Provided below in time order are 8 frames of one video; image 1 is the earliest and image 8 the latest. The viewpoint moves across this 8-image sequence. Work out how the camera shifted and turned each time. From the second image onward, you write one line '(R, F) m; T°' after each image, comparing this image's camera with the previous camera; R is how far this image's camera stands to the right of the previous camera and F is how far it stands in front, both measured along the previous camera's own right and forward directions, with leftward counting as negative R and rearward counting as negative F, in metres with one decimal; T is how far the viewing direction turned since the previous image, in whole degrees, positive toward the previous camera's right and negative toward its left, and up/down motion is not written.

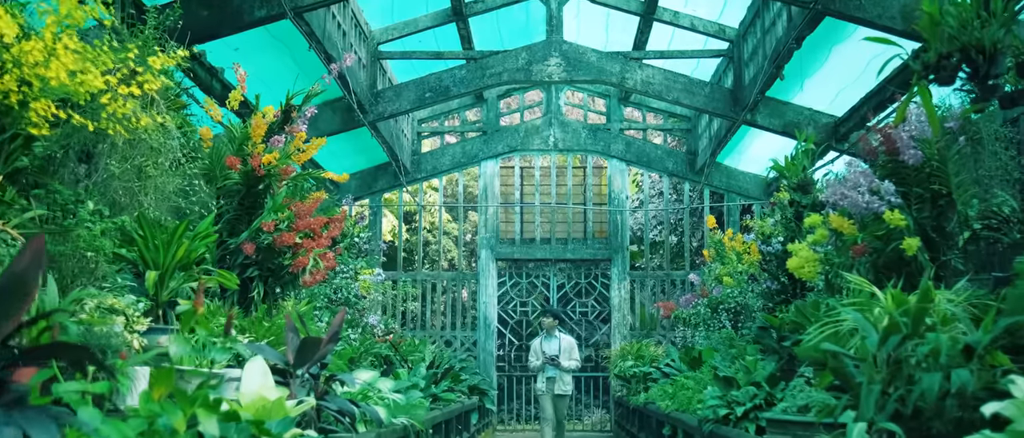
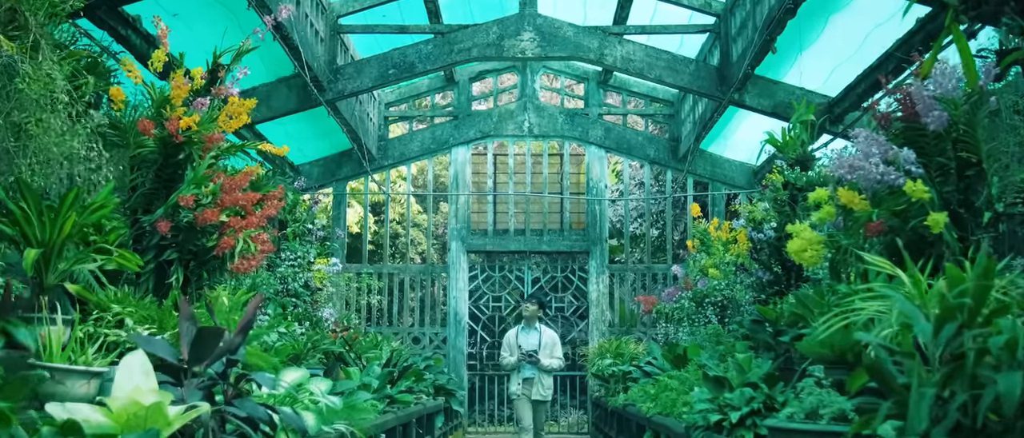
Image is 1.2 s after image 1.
(+0.1, +0.6) m; +1°
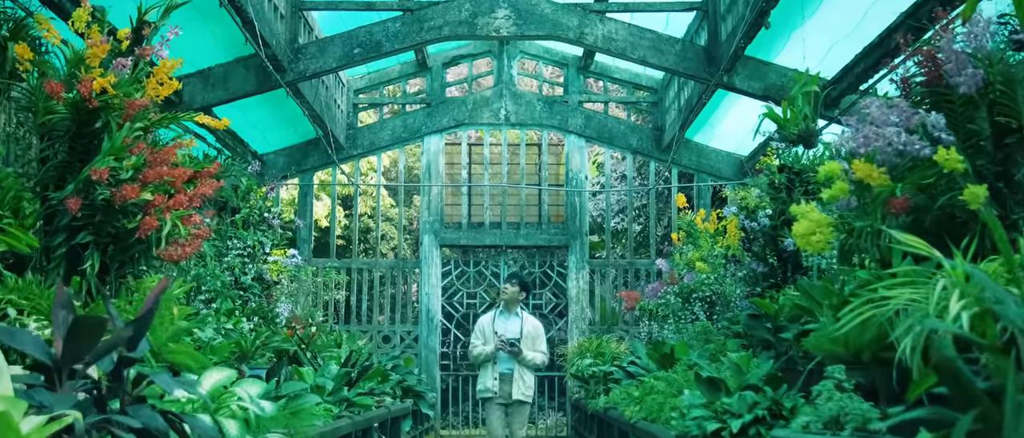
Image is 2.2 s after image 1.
(0.0, +0.5) m; +1°
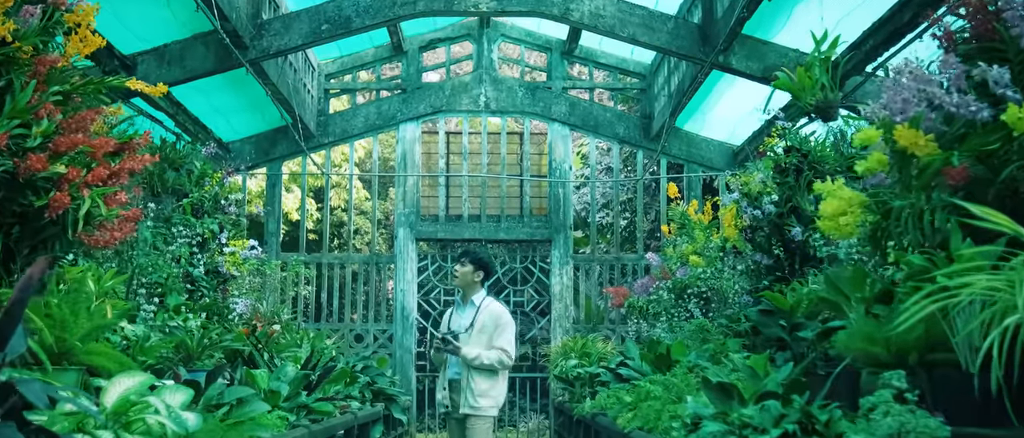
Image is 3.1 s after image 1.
(0.0, +0.5) m; +1°
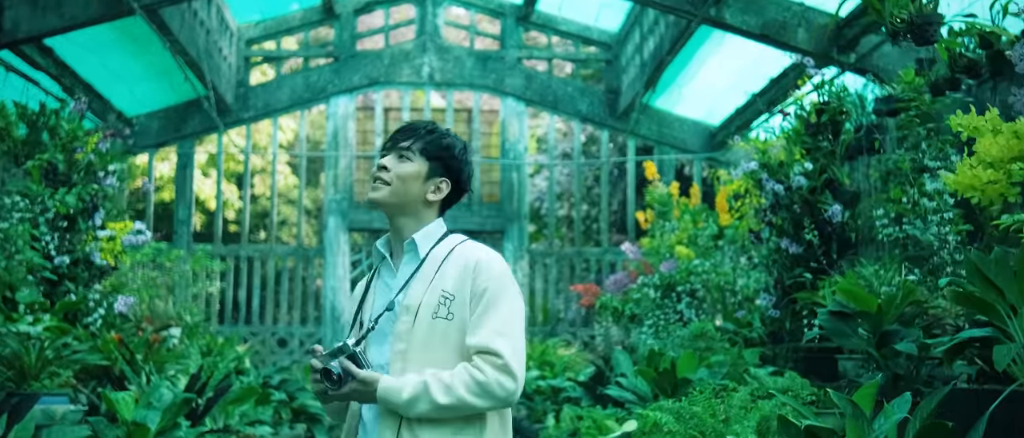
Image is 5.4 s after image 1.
(0.0, +1.1) m; +2°
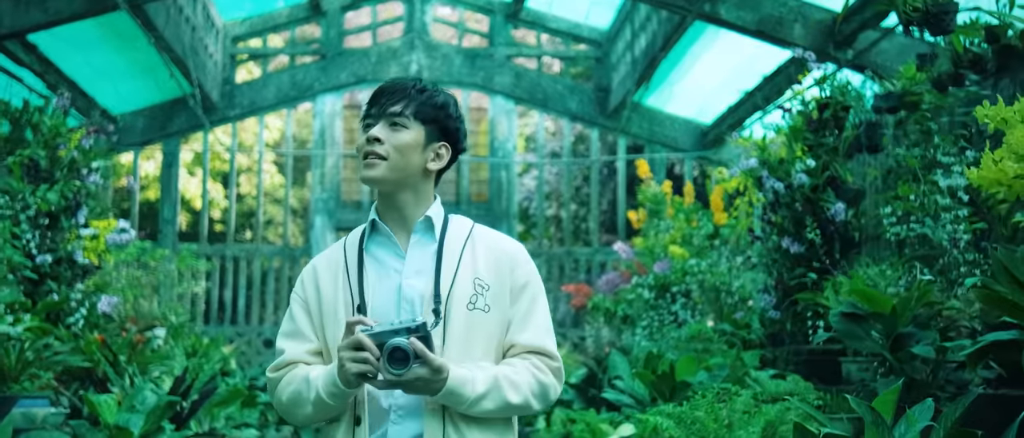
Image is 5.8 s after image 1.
(0.0, +0.1) m; +1°
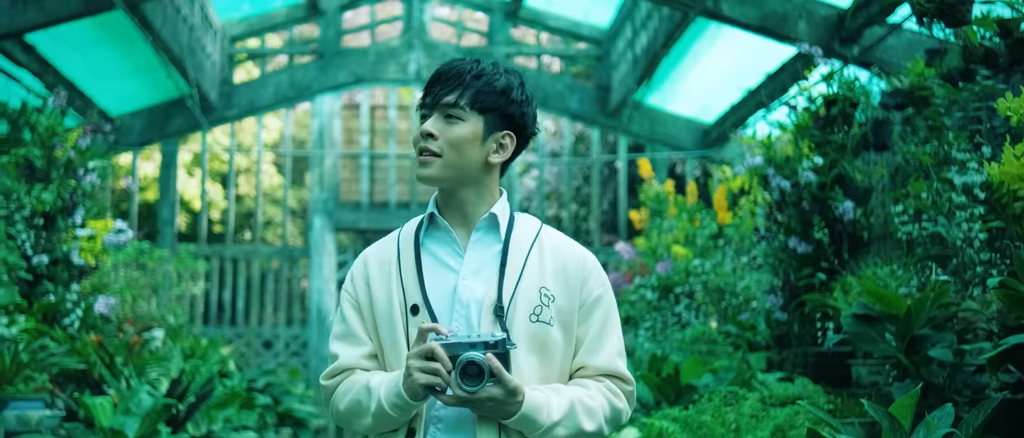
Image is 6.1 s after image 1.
(0.0, +0.1) m; 0°
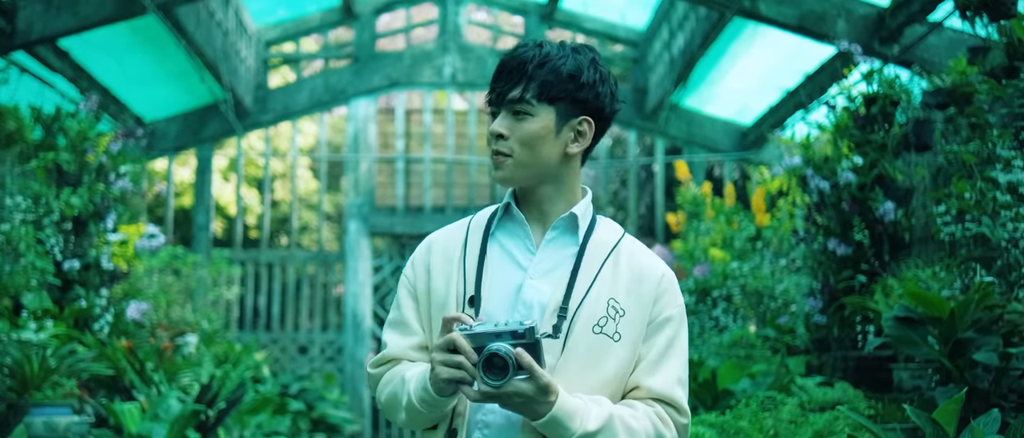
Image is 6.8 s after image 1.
(0.0, +0.1) m; -1°
